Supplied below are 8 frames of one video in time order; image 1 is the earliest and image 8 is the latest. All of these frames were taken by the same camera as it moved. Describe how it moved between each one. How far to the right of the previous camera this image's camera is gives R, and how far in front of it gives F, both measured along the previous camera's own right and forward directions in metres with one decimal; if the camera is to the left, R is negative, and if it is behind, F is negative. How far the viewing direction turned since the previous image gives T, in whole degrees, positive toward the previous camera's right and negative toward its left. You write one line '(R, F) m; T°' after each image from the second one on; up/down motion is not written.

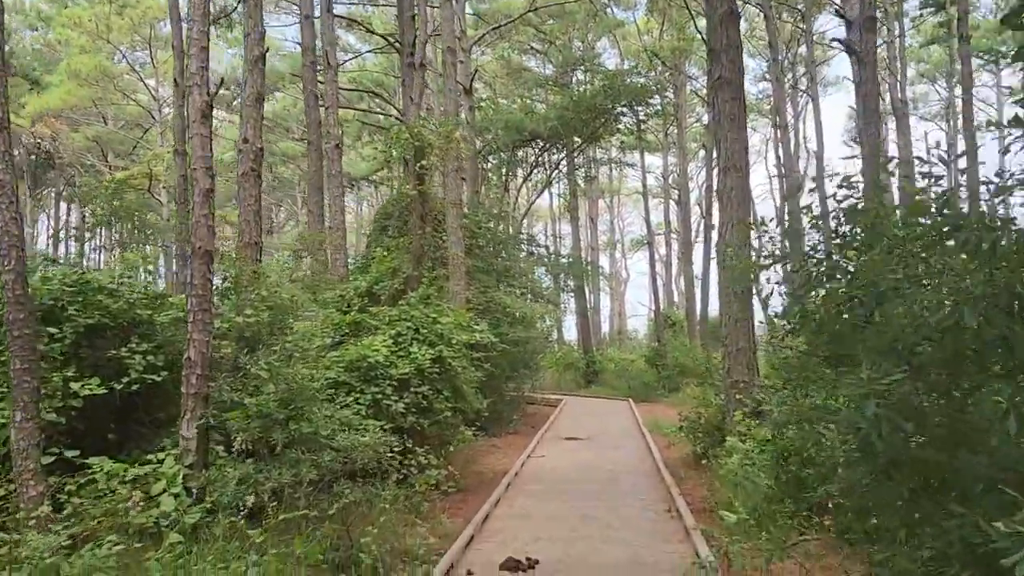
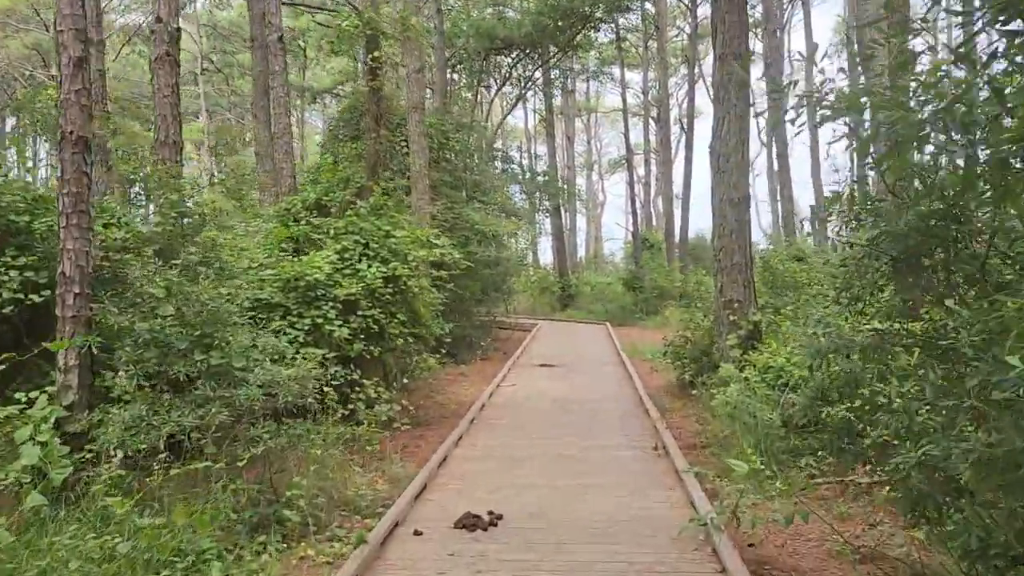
(+0.1, +1.2) m; +2°
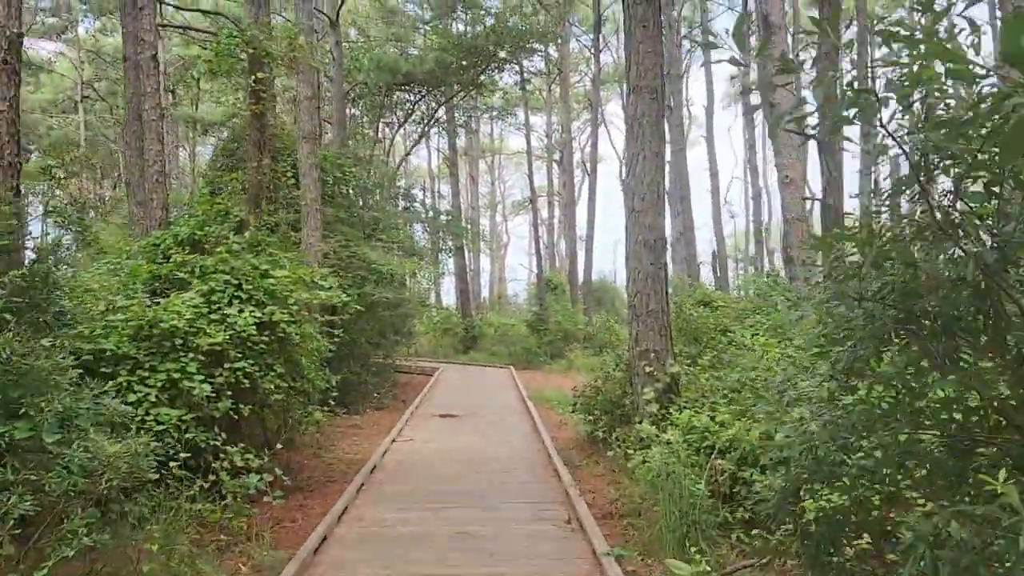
(+0.1, +0.8) m; +6°
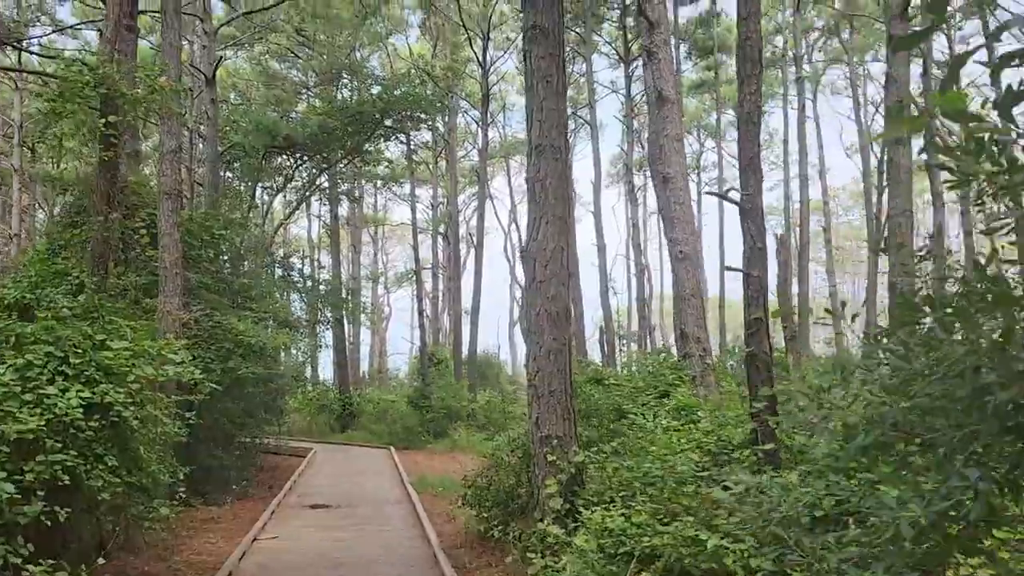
(0.0, +0.8) m; +8°
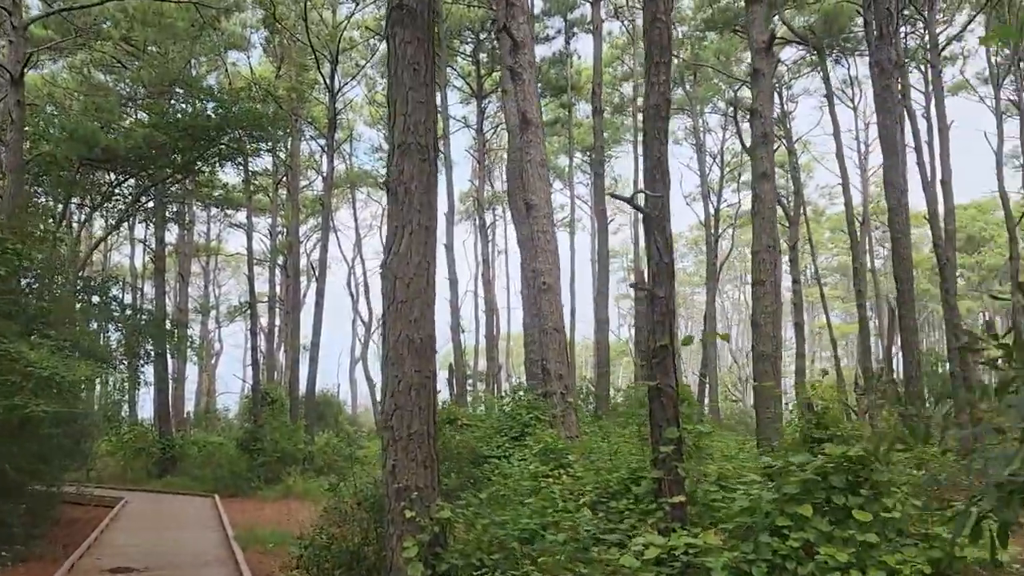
(-0.1, +1.0) m; +10°
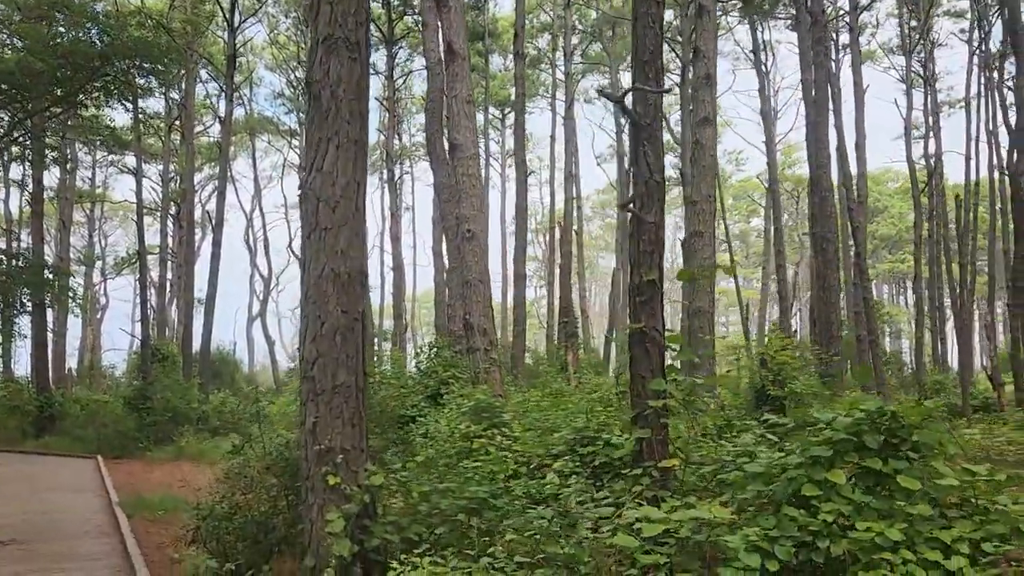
(-0.2, +0.8) m; +6°
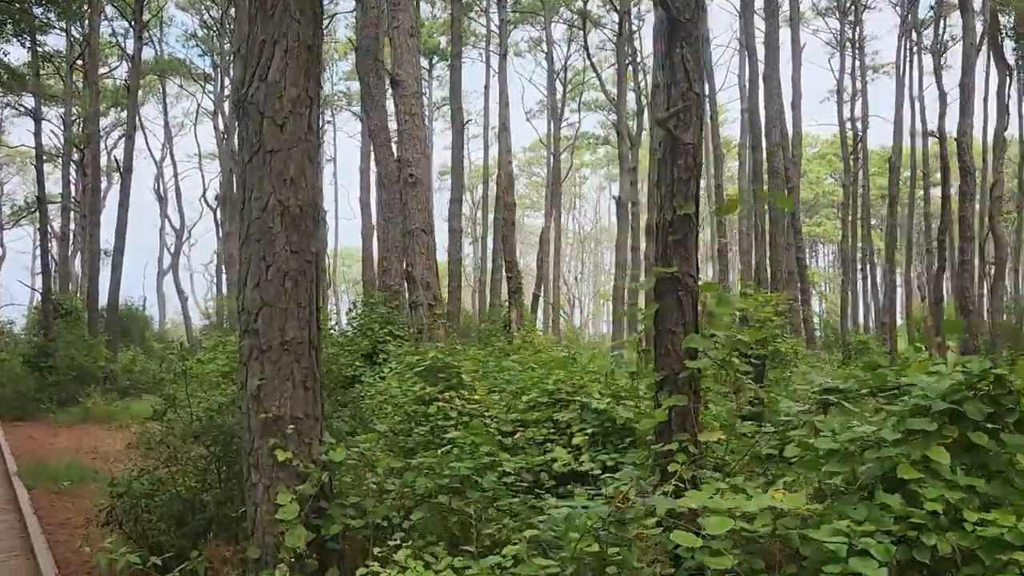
(-0.3, +0.7) m; +5°
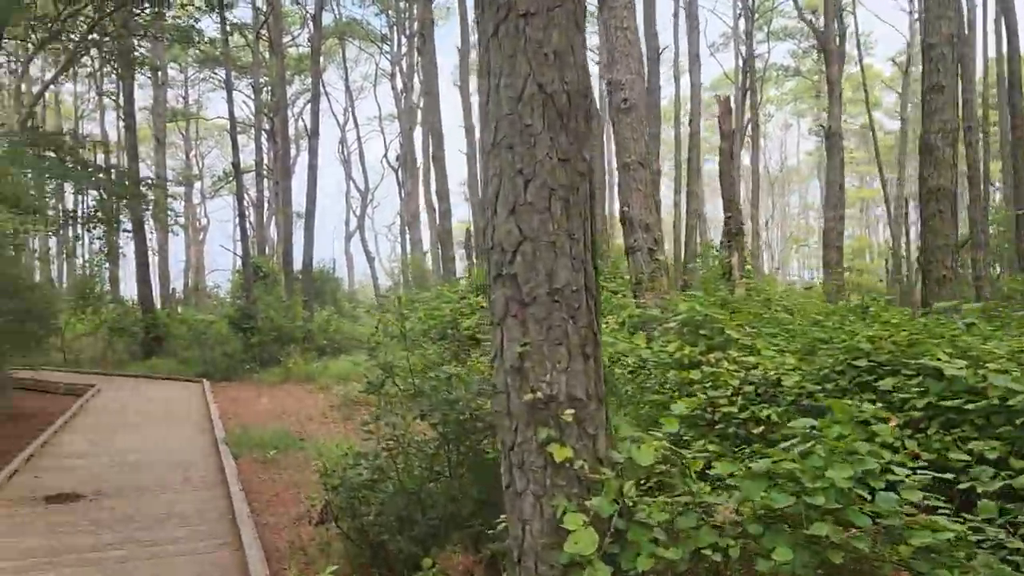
(-0.6, +1.2) m; -11°
